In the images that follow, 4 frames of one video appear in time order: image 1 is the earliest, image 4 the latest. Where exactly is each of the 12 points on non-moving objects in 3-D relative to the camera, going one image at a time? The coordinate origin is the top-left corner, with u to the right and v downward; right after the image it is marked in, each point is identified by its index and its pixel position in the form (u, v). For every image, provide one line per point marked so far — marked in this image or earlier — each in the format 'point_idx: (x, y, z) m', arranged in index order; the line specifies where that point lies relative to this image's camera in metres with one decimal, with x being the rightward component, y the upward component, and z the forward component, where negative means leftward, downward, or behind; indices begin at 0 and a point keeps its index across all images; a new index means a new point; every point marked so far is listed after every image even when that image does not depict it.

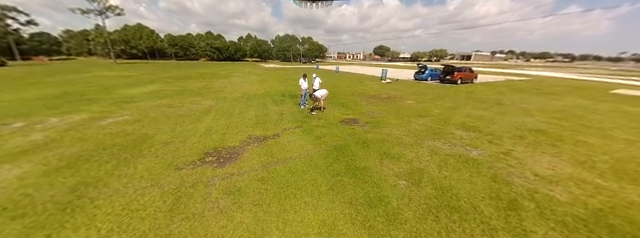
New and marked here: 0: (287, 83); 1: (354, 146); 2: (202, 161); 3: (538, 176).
0: (-3.4, +3.8, +17.8) m
1: (+1.0, -0.8, +5.1) m
2: (-3.0, -1.1, +4.3) m
3: (+4.9, -1.3, +3.9) m
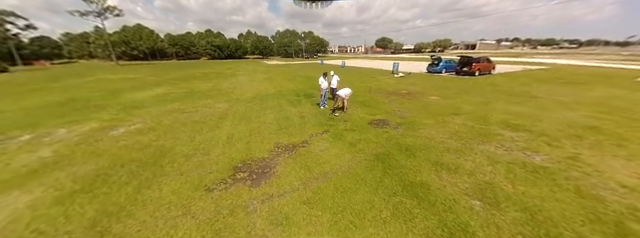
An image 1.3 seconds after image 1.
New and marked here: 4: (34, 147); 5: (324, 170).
0: (-2.4, +3.9, +17.2) m
1: (+2.1, -0.9, +4.5) m
2: (-1.9, -1.3, +3.8) m
3: (+6.0, -1.3, +3.3) m
4: (-9.1, -0.9, +5.4) m
5: (+0.1, -1.2, +4.1) m
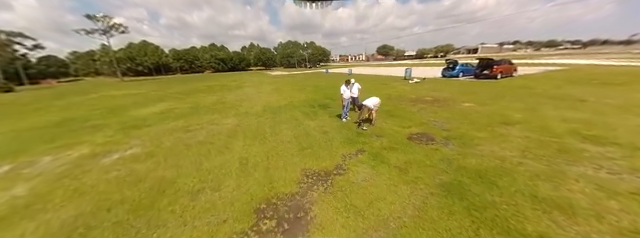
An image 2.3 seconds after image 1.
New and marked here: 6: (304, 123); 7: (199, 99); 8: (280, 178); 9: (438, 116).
0: (-1.4, +2.8, +16.3) m
1: (+3.0, -1.3, +3.4) m
2: (-1.0, -1.8, +2.7) m
3: (+6.9, -1.5, +2.1) m
4: (-8.1, -1.6, +4.4) m
5: (+1.0, -1.6, +2.9) m
6: (-0.7, -0.2, +7.4) m
7: (-10.5, +1.8, +14.7) m
8: (-0.9, -1.4, +3.9) m
9: (+5.1, +0.1, +7.4) m
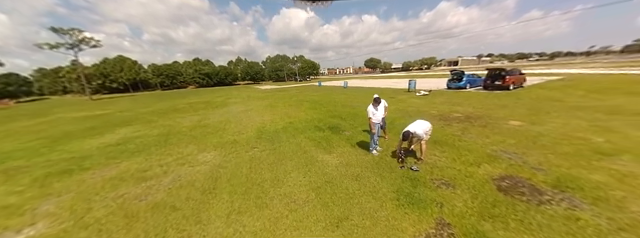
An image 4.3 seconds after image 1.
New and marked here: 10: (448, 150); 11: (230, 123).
0: (-1.4, +1.0, +14.2) m
1: (+3.9, -1.9, +1.4) m
2: (0.0, -2.5, +0.4) m
3: (+7.9, -1.9, +0.3) m
4: (-7.2, -2.7, +1.7) m
5: (+2.0, -2.3, +0.7) m
6: (0.0, -1.2, +5.2) m
7: (-10.3, -0.1, +12.1) m
8: (0.0, -2.2, +1.7) m
9: (+5.7, -0.7, +5.5) m
10: (+3.9, -0.9, +5.3) m
11: (-5.6, -0.3, +10.5) m
